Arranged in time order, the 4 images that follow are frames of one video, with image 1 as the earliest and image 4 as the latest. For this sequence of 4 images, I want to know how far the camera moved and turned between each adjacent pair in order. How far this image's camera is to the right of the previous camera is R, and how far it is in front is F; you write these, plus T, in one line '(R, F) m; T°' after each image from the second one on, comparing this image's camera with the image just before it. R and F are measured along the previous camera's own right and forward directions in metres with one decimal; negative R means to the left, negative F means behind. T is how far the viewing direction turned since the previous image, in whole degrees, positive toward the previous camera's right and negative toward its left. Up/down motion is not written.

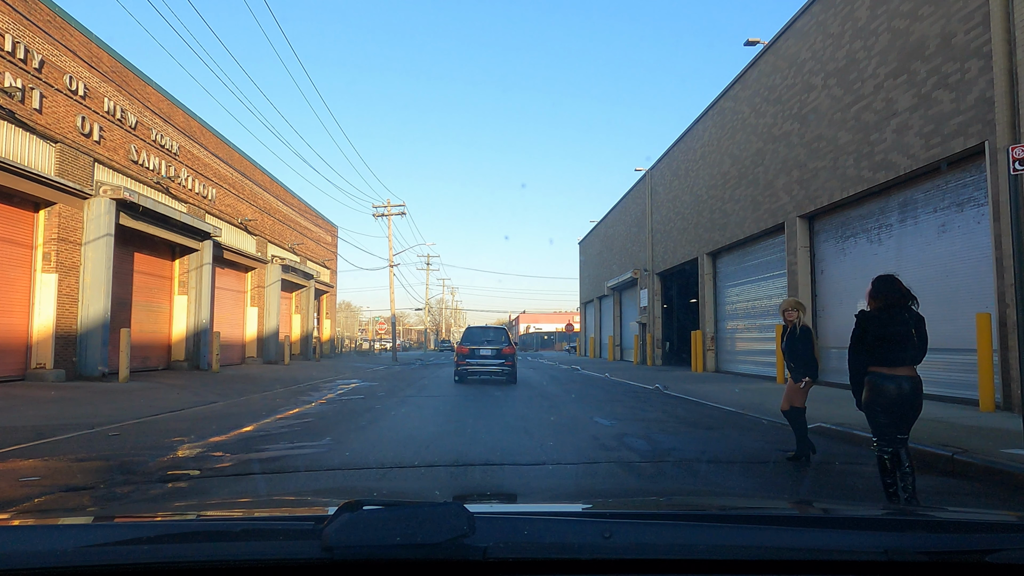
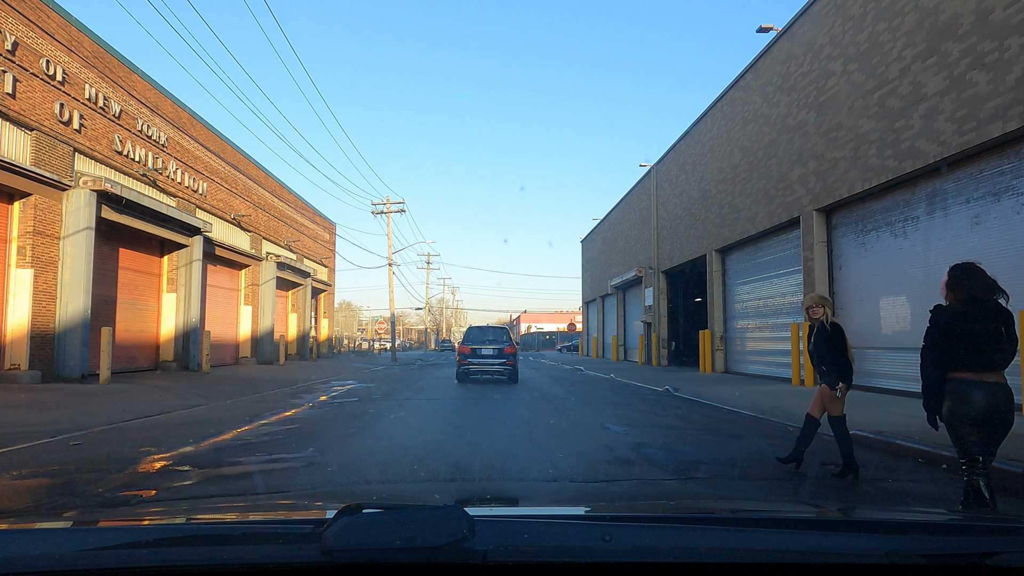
(0.0, +0.7) m; 0°
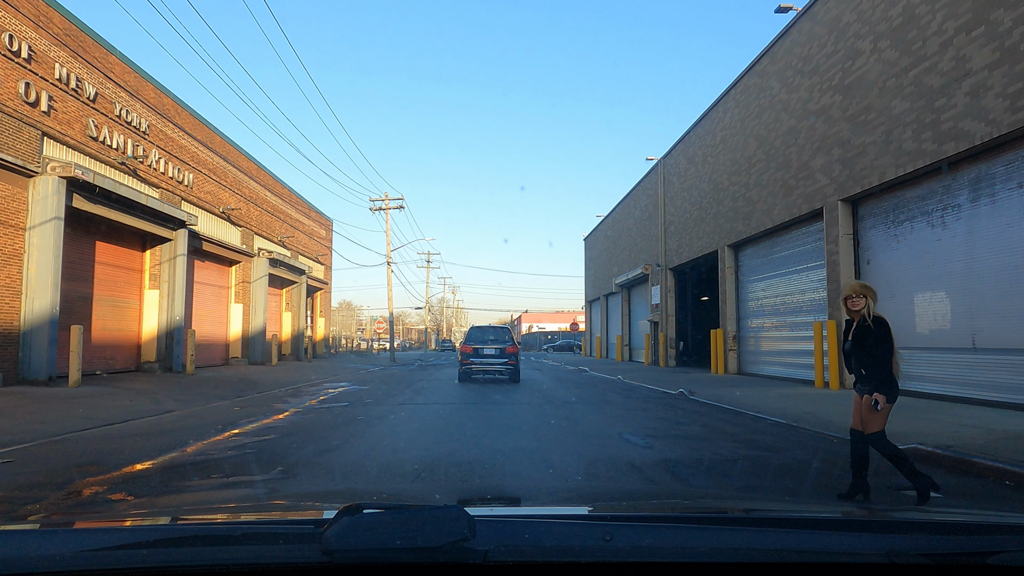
(-0.1, +0.9) m; 0°
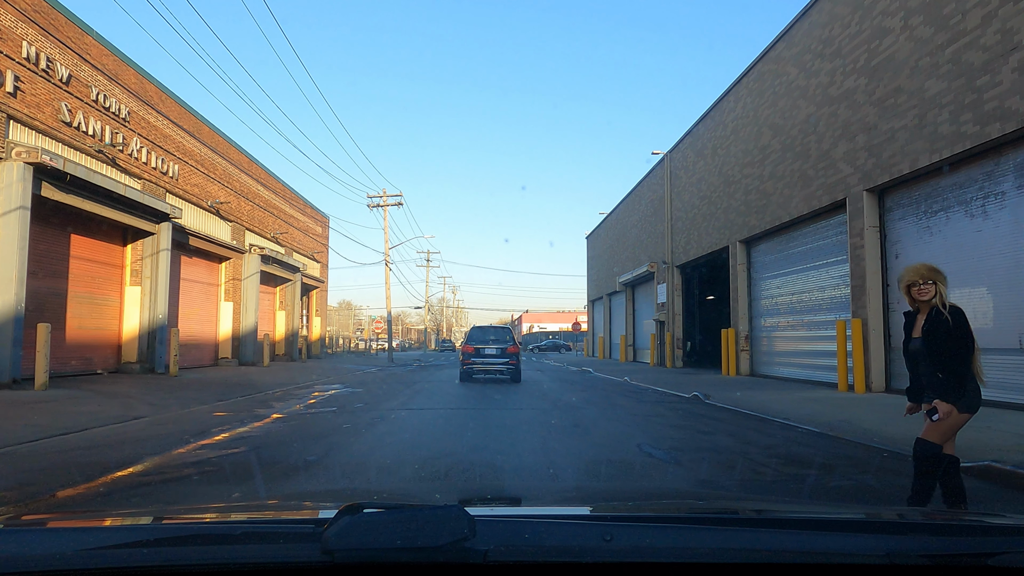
(0.0, +0.8) m; 0°
